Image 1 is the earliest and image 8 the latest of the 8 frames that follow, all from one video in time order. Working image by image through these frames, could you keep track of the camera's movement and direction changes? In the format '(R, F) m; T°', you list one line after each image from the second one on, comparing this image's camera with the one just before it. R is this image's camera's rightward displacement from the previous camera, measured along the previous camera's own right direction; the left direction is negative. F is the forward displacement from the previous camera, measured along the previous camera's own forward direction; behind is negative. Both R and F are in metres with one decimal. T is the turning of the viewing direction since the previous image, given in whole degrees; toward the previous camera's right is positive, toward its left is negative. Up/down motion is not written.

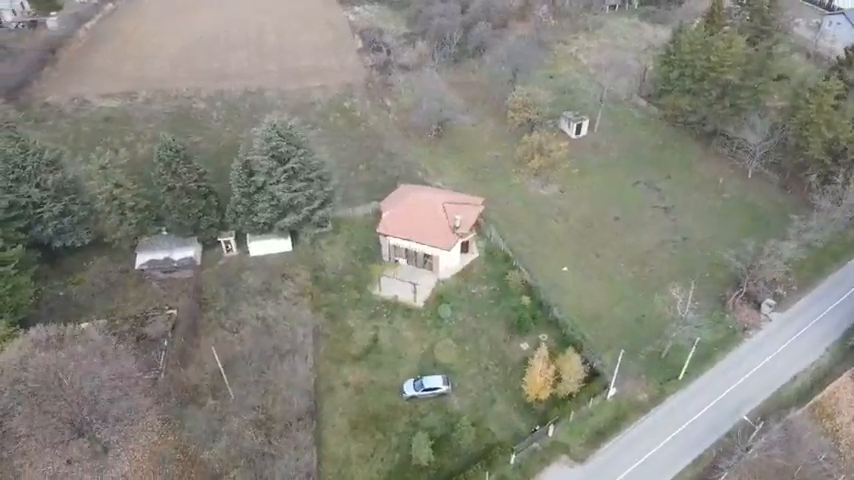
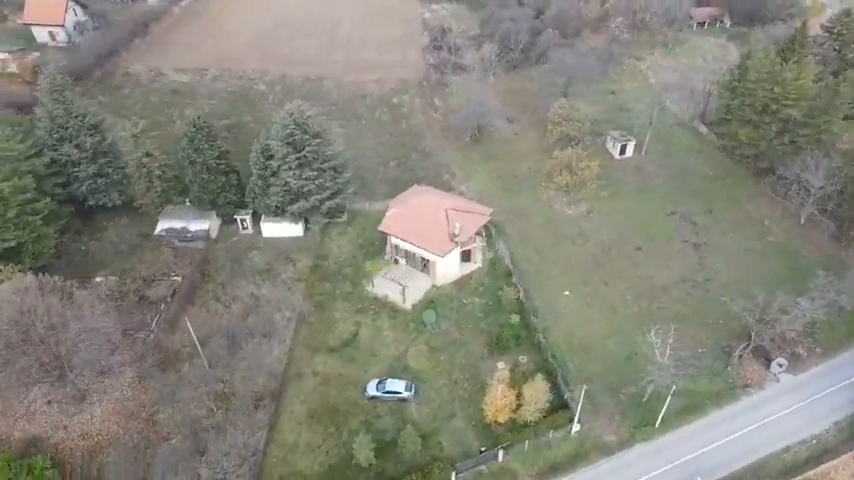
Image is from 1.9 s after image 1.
(+5.2, +0.6) m; -9°
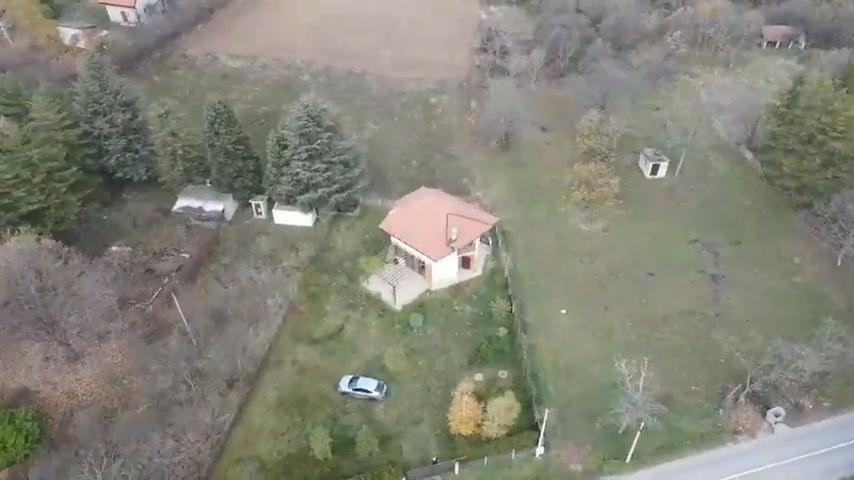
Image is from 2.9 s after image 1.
(+3.9, +0.5) m; -7°
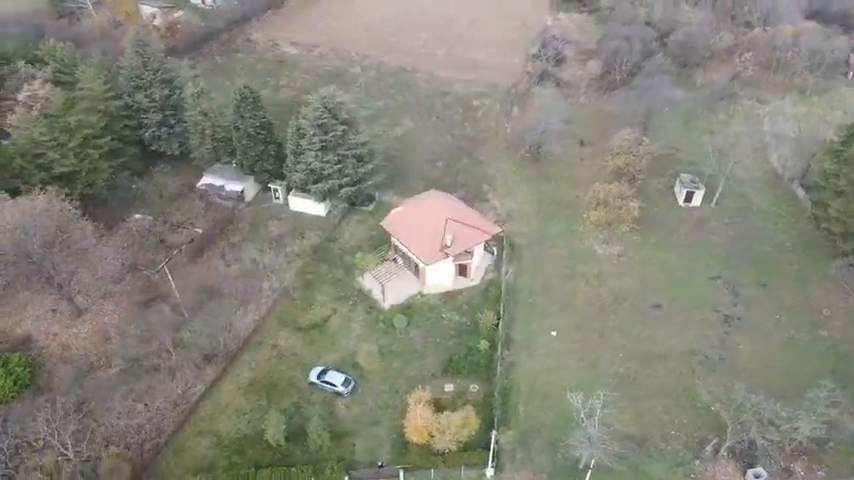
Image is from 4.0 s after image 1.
(+4.5, +0.6) m; -8°
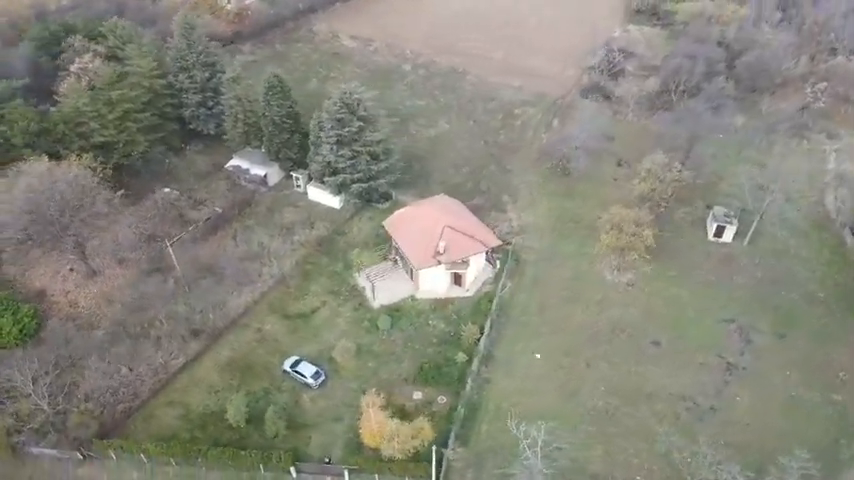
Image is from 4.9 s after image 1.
(+4.5, +0.6) m; -8°
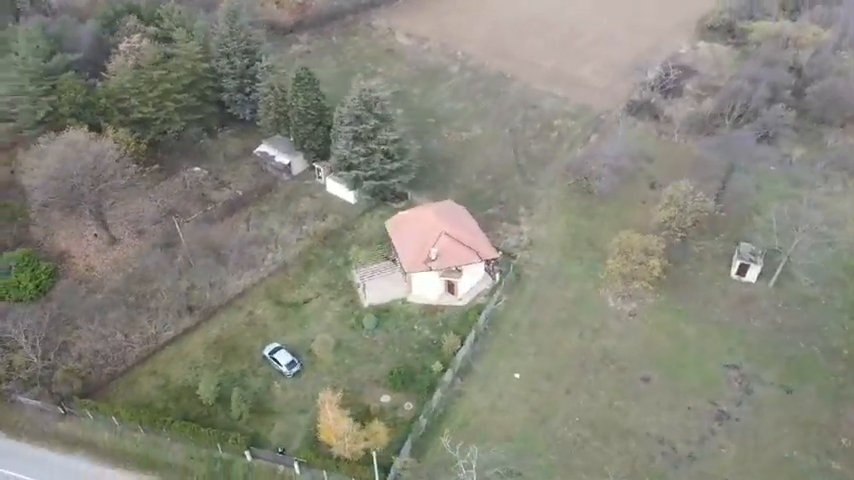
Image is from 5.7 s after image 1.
(+4.2, +0.5) m; -7°
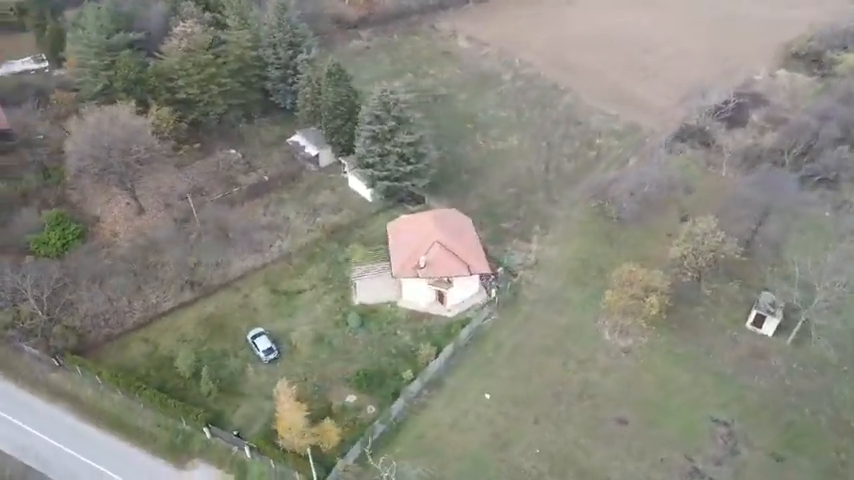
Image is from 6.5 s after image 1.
(+4.7, +0.5) m; -8°
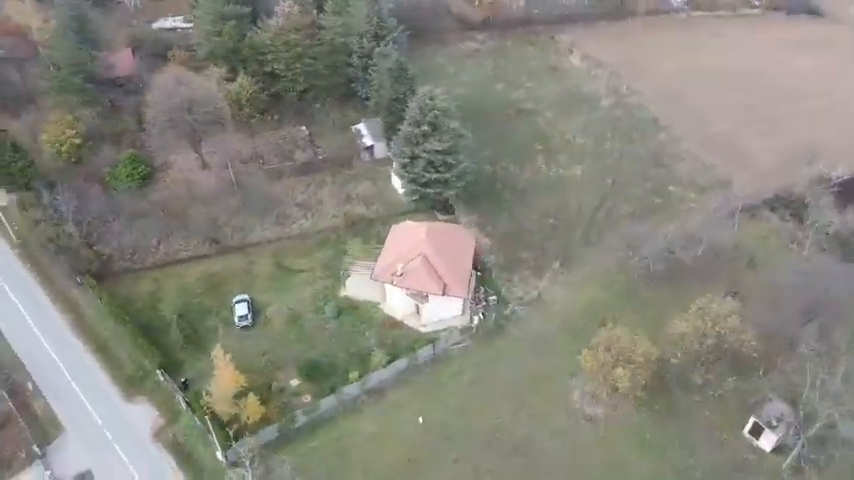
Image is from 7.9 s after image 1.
(+8.4, +1.6) m; -15°
